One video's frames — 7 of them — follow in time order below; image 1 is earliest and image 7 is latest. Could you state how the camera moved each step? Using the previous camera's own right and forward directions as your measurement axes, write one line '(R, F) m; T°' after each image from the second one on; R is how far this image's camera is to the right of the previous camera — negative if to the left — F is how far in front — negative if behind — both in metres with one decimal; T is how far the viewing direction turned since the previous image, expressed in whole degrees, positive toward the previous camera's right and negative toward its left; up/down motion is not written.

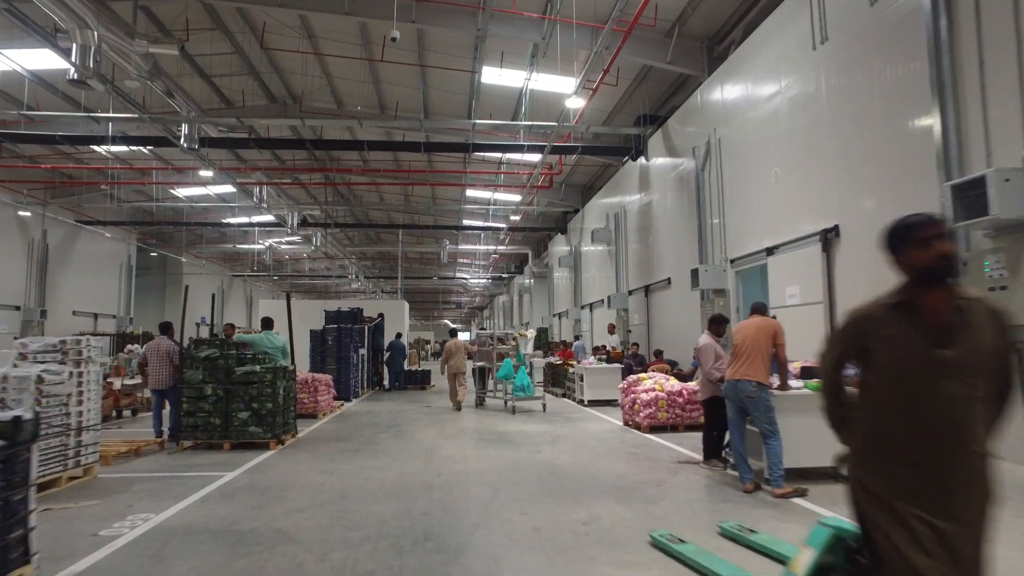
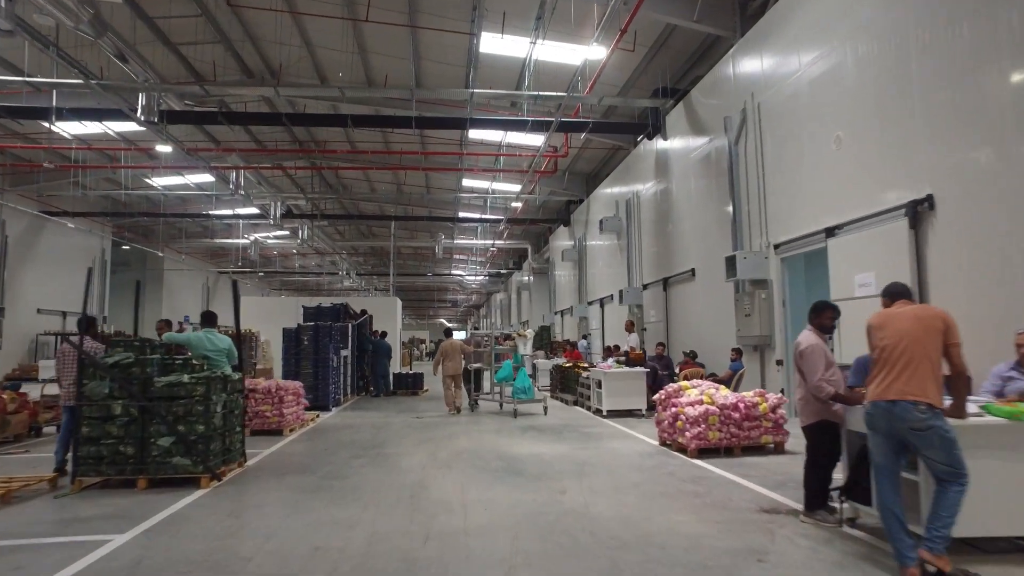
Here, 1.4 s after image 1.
(-0.1, +1.3) m; 0°
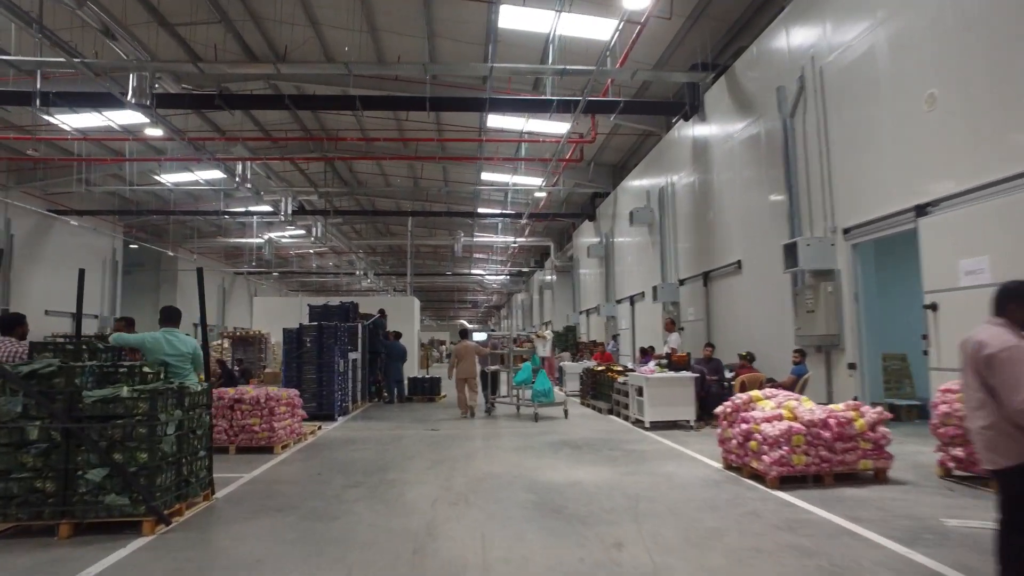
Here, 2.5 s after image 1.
(-0.1, +0.9) m; -2°
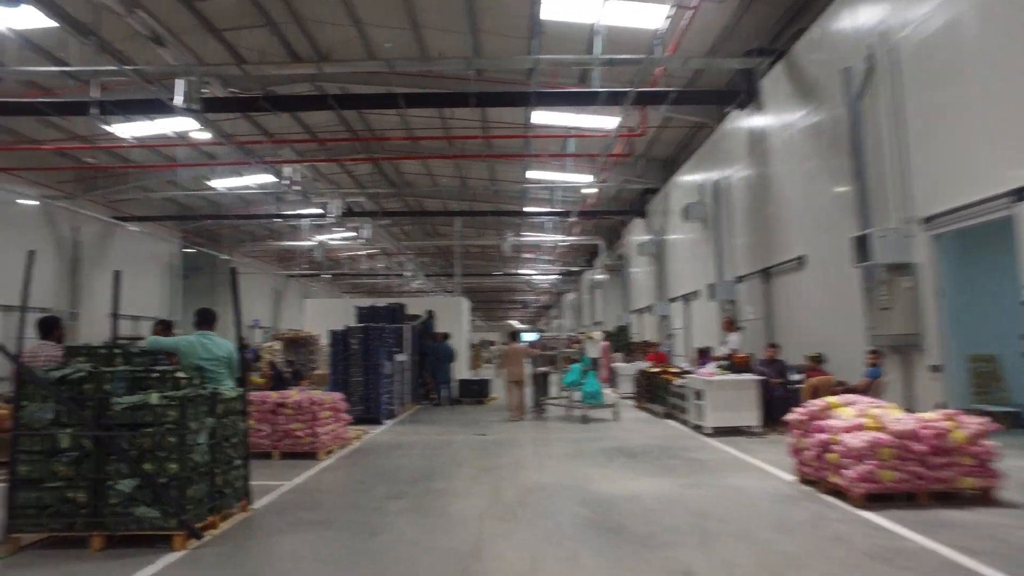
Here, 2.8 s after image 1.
(0.0, +0.3) m; -4°
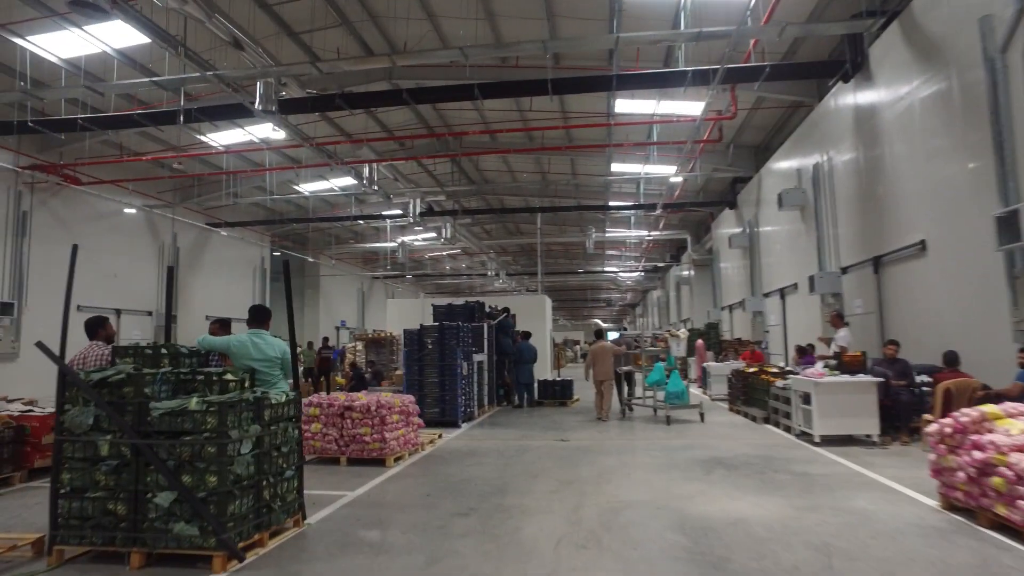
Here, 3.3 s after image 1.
(0.0, +0.4) m; -7°
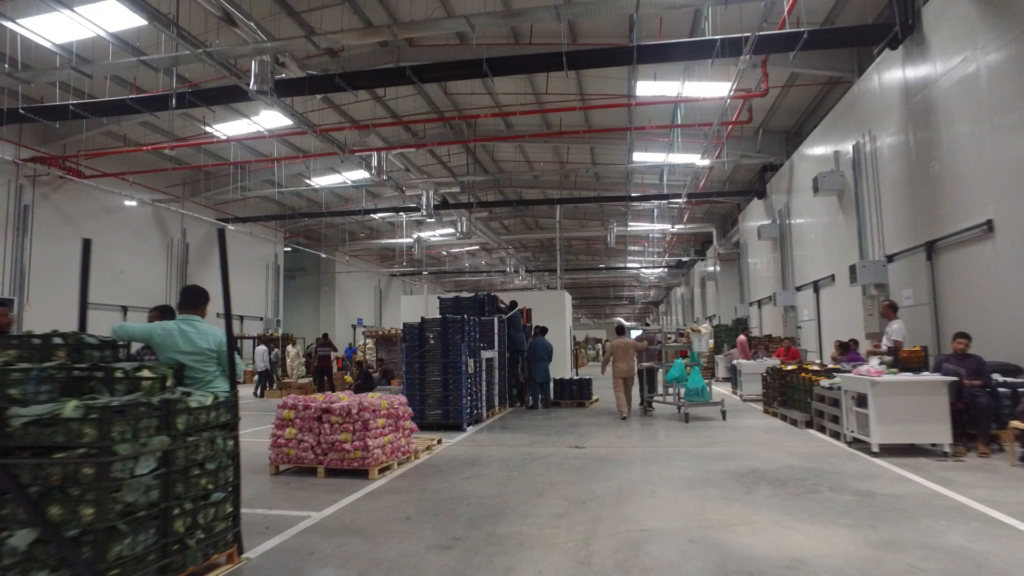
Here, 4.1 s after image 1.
(+0.1, +0.7) m; -2°
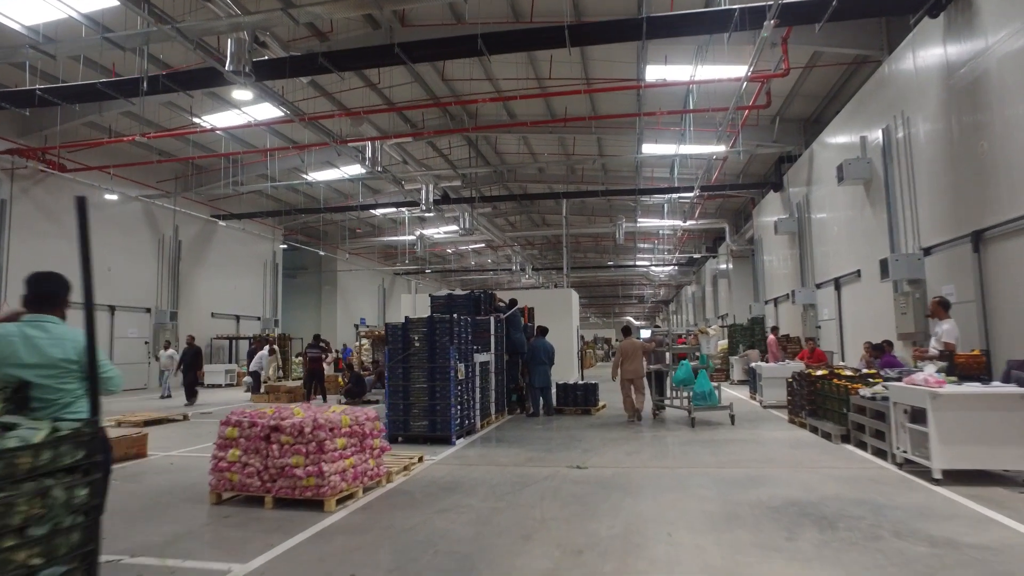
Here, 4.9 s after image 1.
(+0.1, +0.7) m; -1°
